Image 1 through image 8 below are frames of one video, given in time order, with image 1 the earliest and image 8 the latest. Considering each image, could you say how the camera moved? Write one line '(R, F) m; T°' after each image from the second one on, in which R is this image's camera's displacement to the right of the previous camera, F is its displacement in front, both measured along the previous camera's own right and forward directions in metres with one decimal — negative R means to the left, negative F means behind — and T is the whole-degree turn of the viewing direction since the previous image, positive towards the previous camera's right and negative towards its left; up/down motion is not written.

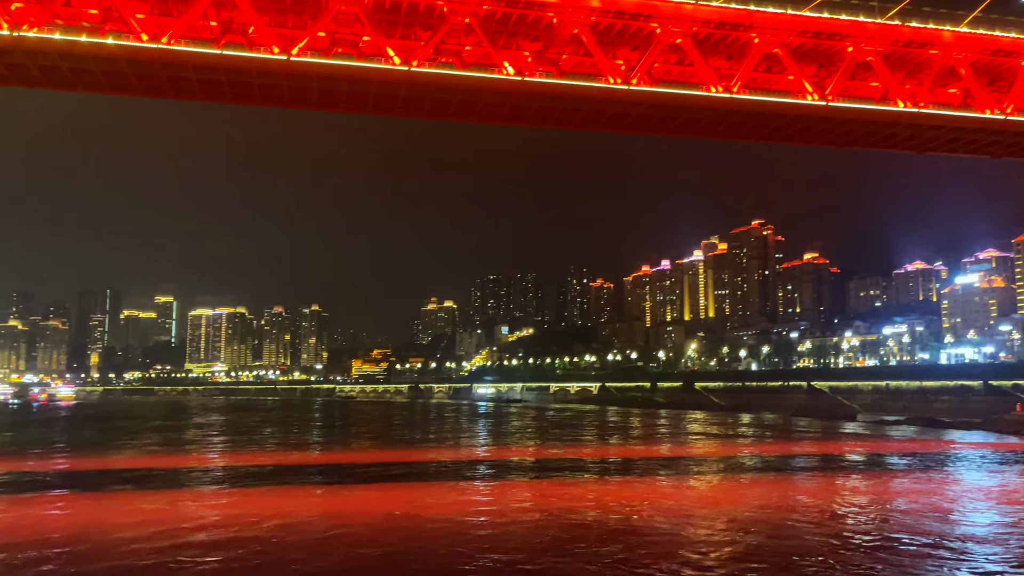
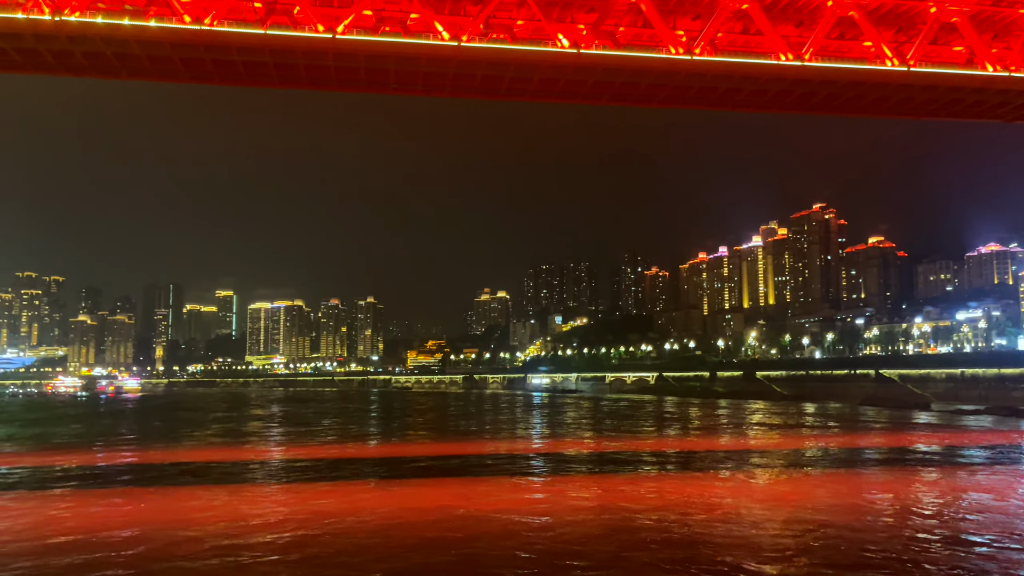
(-0.1, +0.7) m; -4°
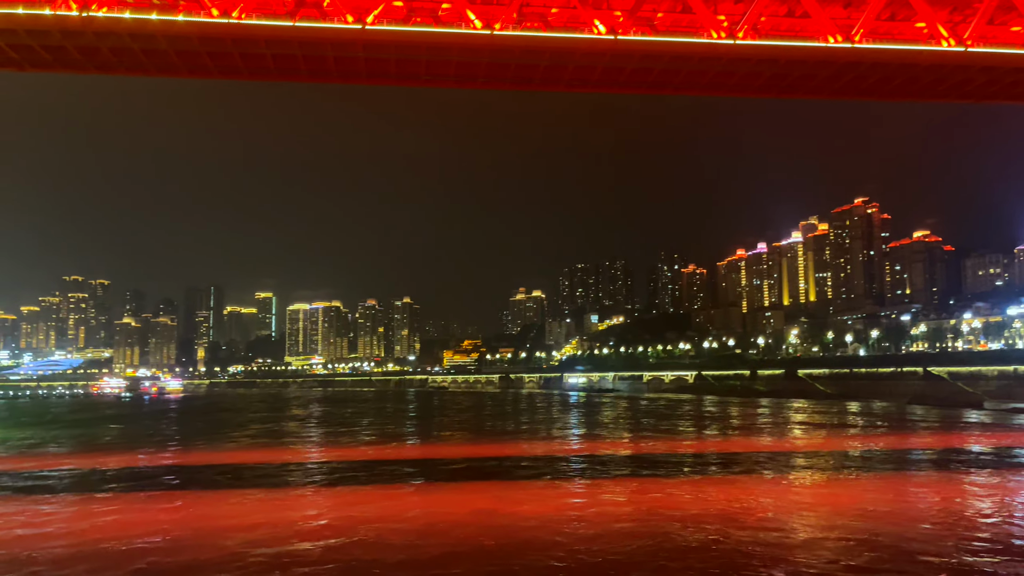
(0.0, +0.5) m; -2°
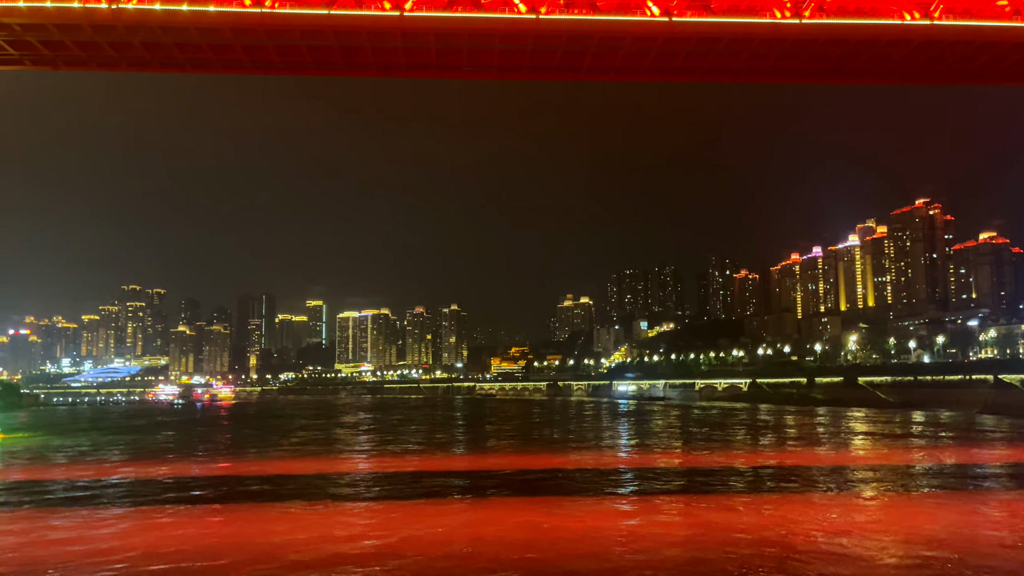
(0.0, +0.8) m; -3°
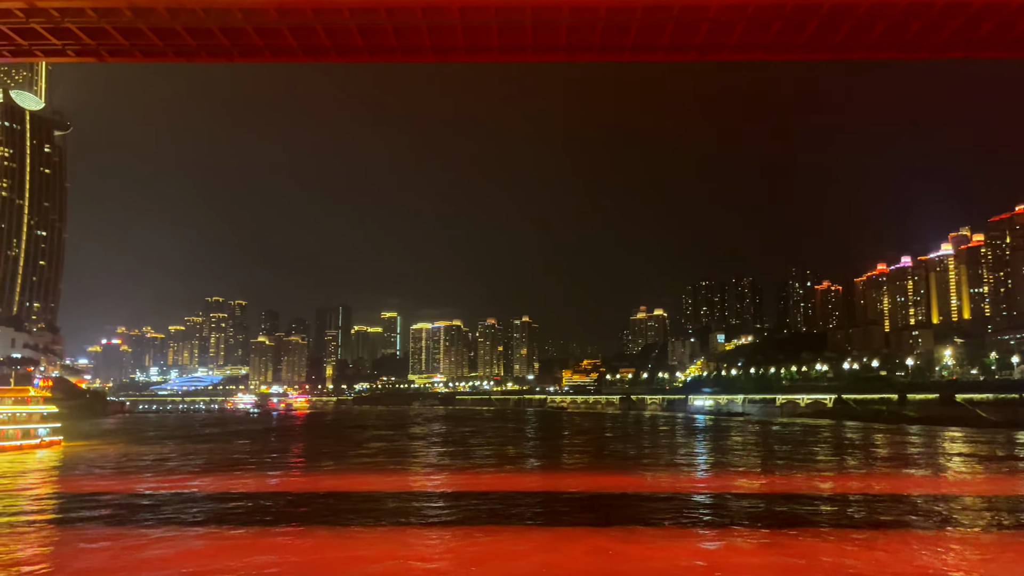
(+0.1, +1.3) m; -5°
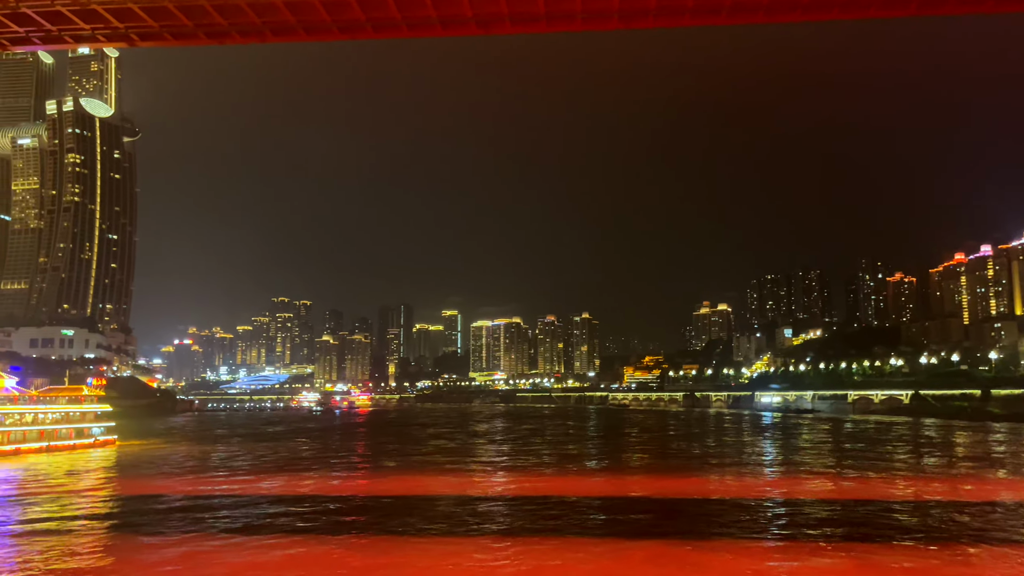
(+0.1, +0.9) m; -4°
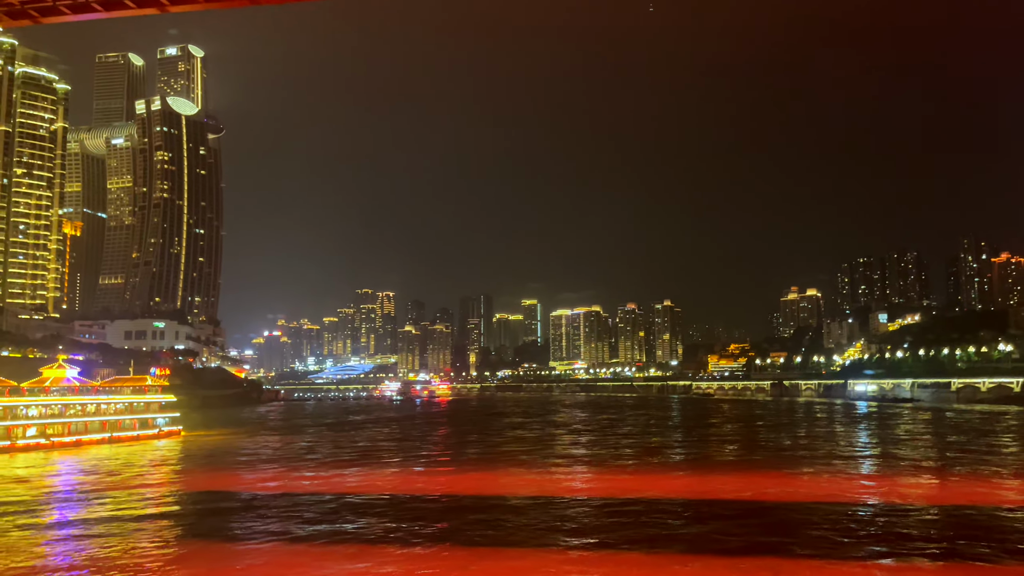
(+0.2, +1.3) m; -6°
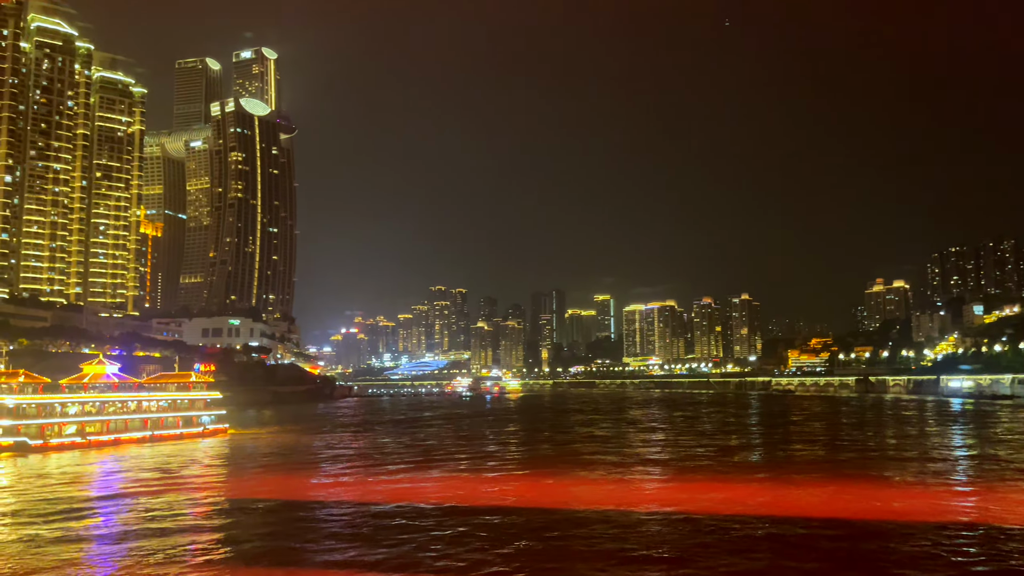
(+0.4, +1.4) m; -5°
